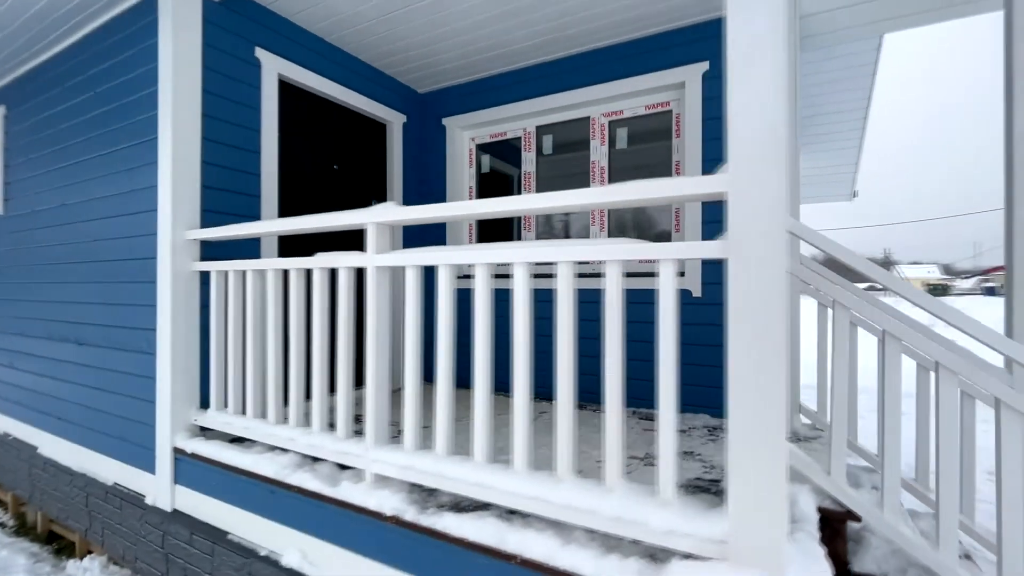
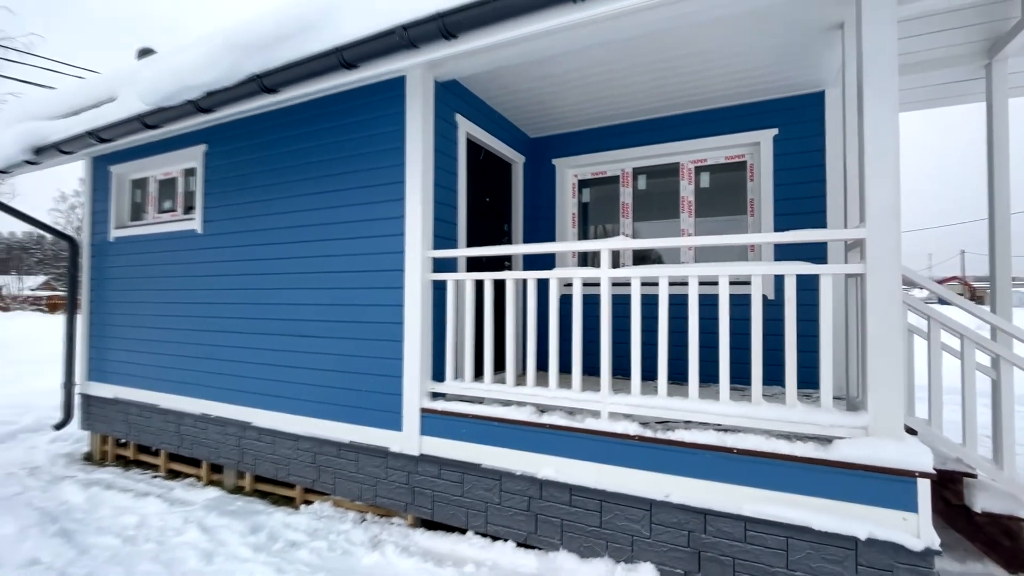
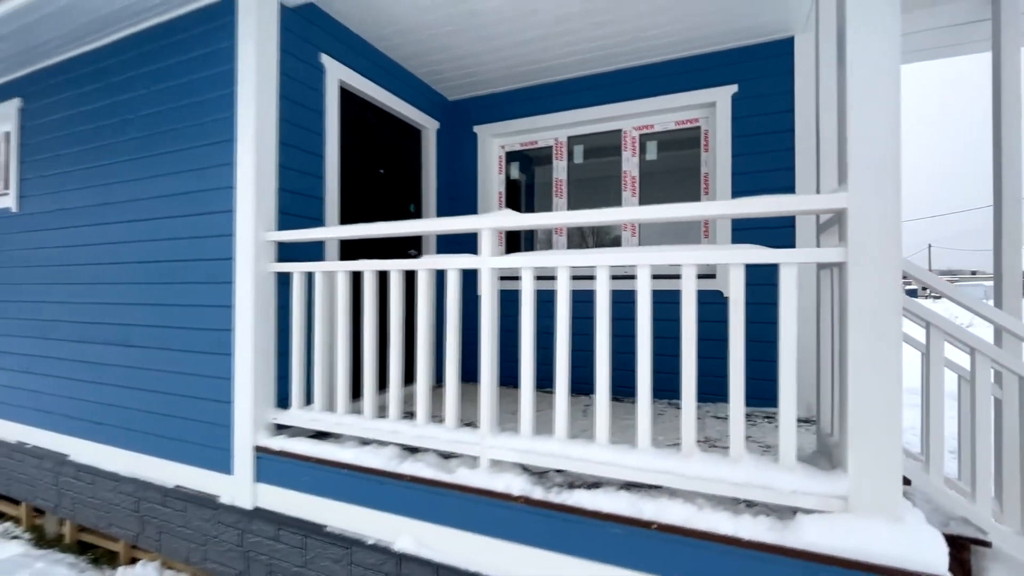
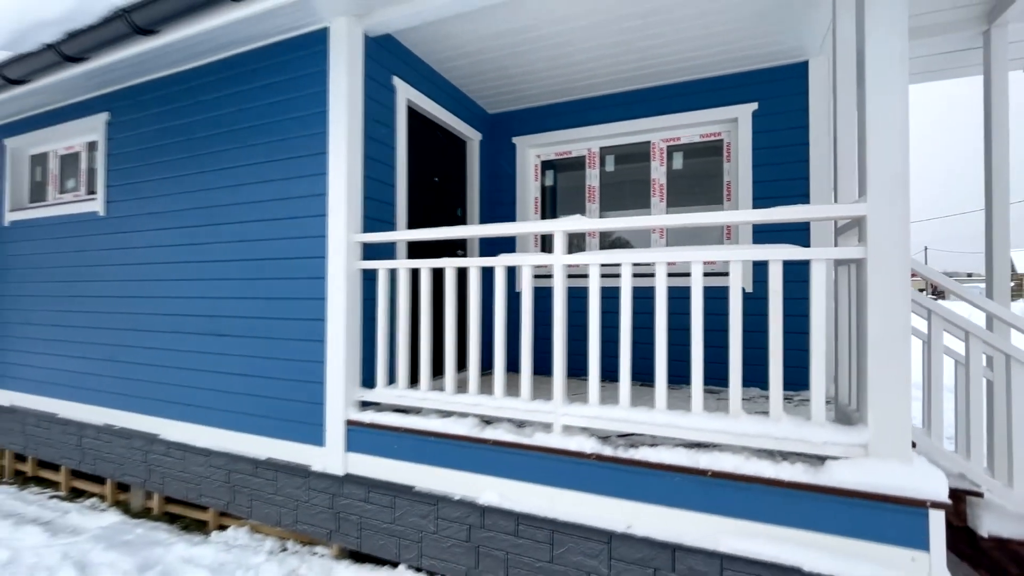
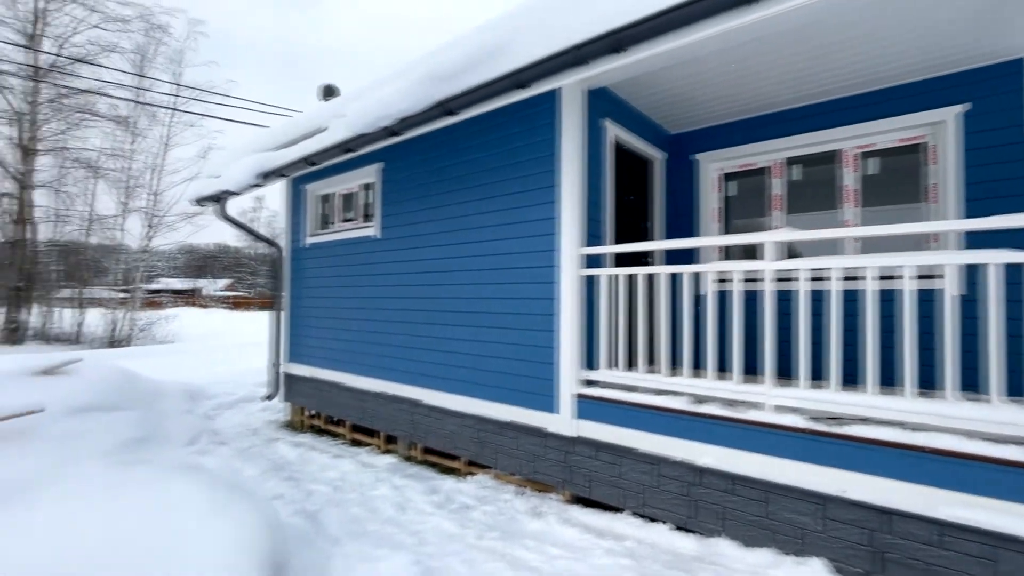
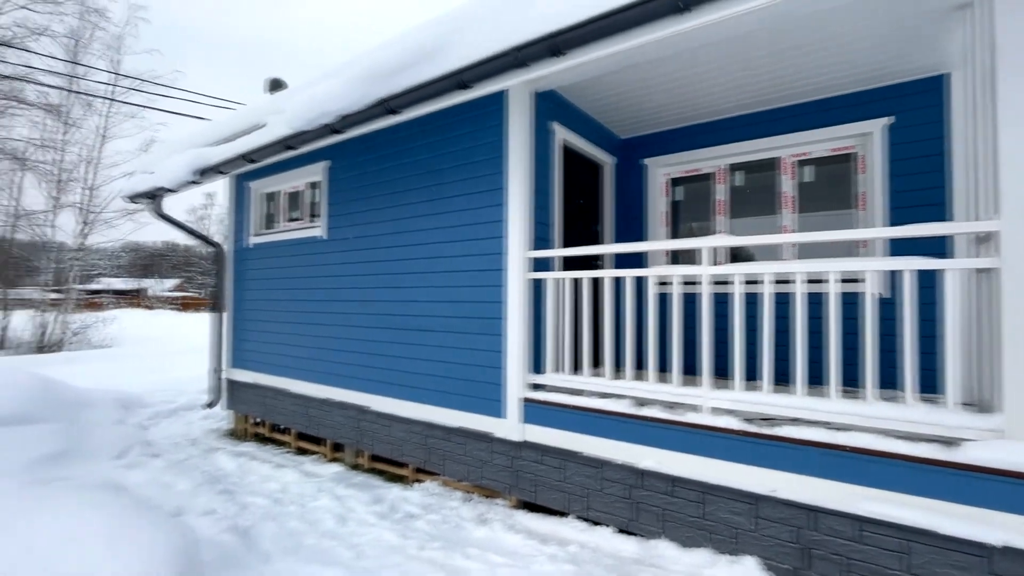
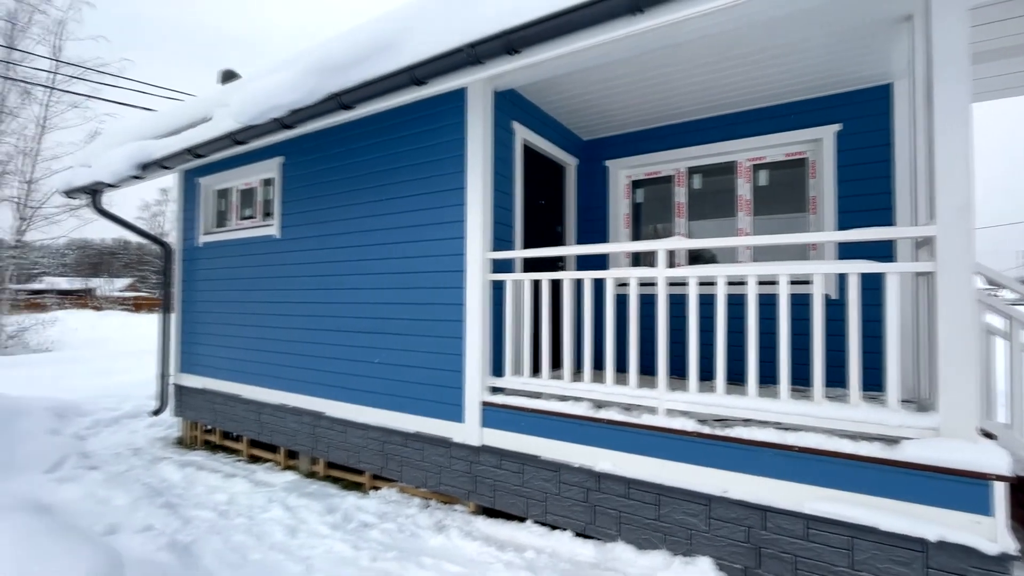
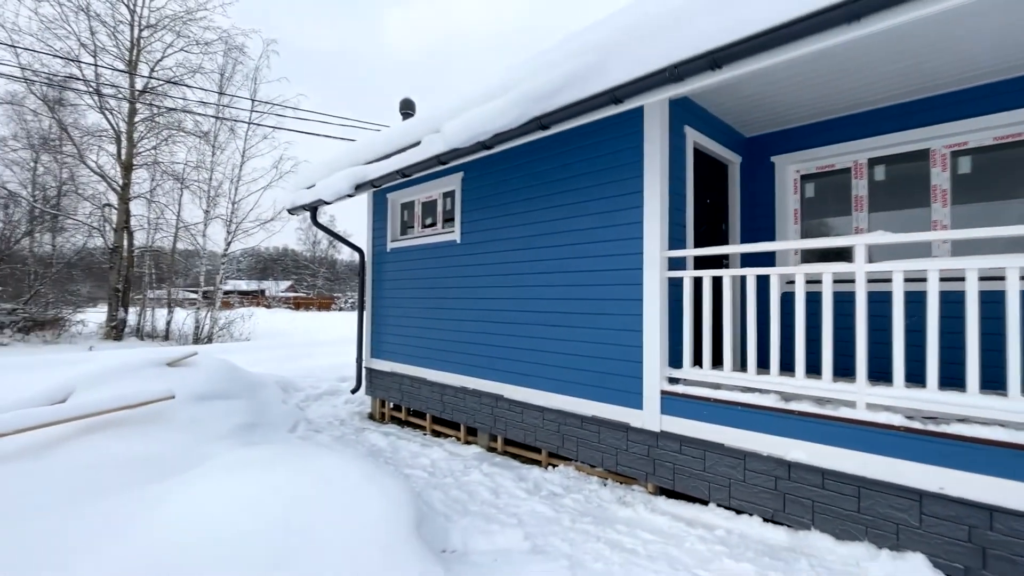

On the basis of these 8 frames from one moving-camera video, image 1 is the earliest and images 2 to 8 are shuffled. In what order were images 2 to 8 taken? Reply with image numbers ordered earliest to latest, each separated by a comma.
3, 4, 2, 7, 6, 5, 8
